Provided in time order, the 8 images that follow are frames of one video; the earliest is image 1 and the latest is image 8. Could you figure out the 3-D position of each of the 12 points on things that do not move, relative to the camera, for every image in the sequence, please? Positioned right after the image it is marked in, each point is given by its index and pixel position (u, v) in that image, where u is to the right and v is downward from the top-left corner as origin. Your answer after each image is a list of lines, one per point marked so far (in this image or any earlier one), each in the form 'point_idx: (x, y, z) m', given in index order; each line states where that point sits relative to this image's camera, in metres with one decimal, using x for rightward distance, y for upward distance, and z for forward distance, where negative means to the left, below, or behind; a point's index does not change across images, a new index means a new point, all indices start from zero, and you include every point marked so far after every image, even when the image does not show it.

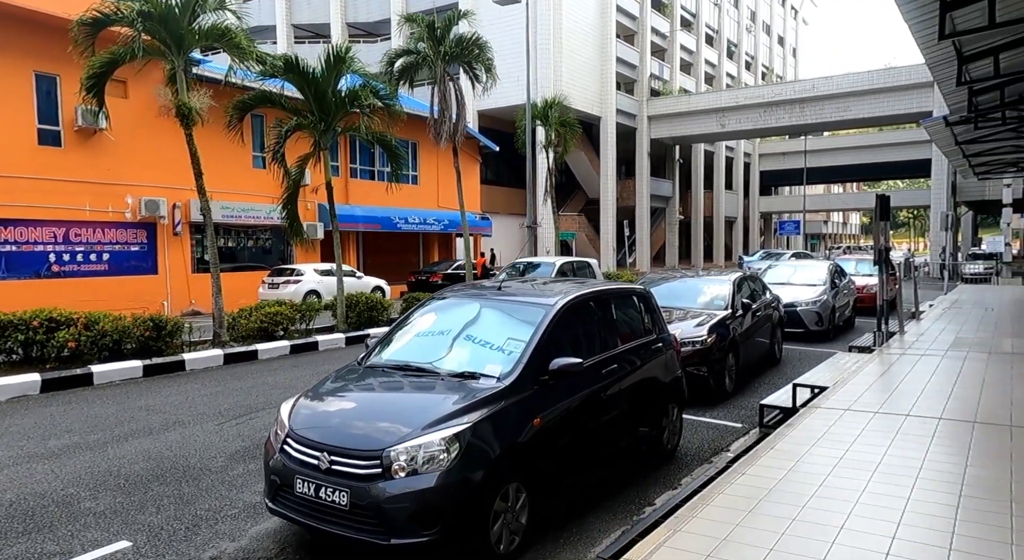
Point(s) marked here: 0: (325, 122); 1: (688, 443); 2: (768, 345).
0: (-3.3, +2.8, +12.8) m
1: (+1.6, -1.5, +6.8) m
2: (+3.9, -1.0, +11.1) m
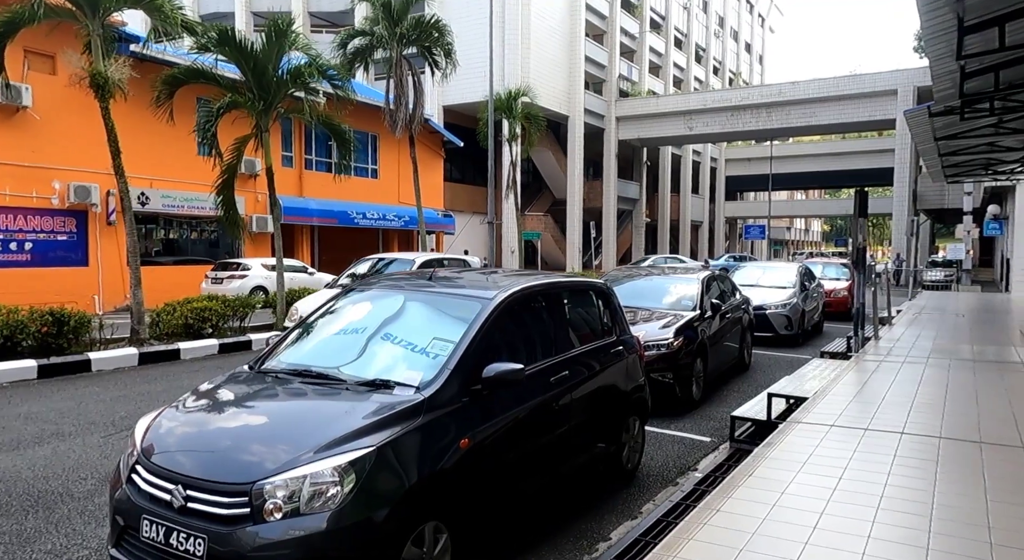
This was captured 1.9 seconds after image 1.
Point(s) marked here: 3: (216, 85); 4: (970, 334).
0: (-4.0, +2.9, +11.7) m
1: (+1.1, -1.5, +6.0) m
2: (+3.2, -1.0, +10.4) m
3: (-4.6, +3.0, +11.4) m
4: (+7.6, -0.9, +12.0) m
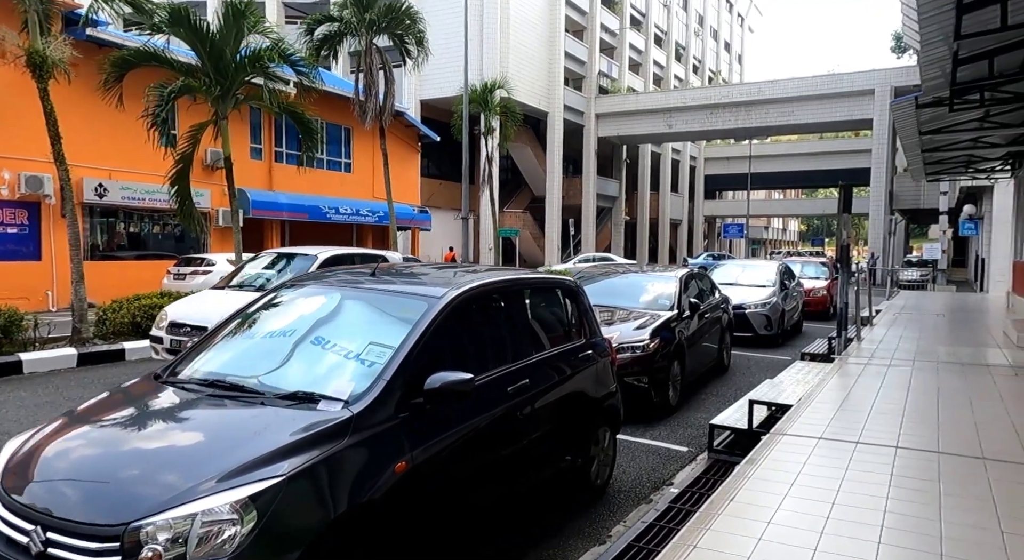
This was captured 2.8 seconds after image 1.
0: (-4.4, +3.0, +11.1) m
1: (+0.8, -1.5, +5.5) m
2: (+2.8, -1.0, +10.0) m
3: (-5.0, +3.1, +10.7) m
4: (+7.1, -0.9, +11.7) m
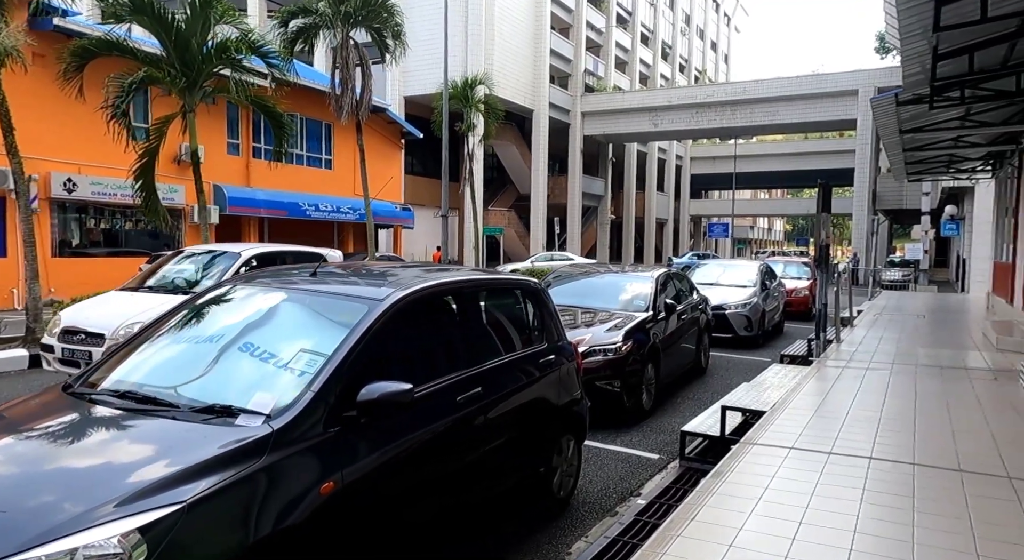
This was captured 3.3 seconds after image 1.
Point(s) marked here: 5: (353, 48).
0: (-4.8, +3.0, +10.8) m
1: (+0.6, -1.5, +5.3) m
2: (+2.4, -1.0, +9.8) m
3: (-5.4, +3.1, +10.4) m
4: (+6.7, -0.9, +11.6) m
5: (-3.3, +4.9, +15.3) m
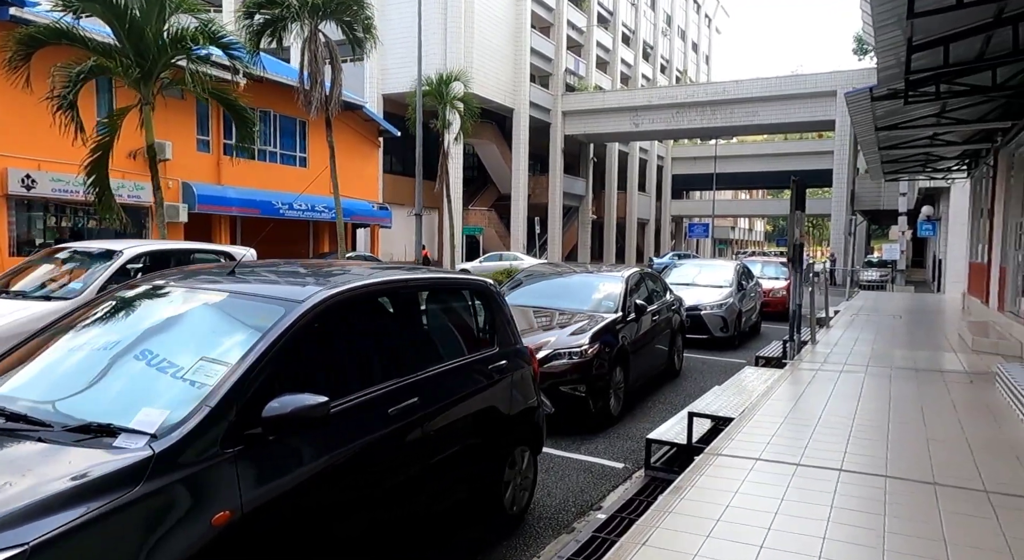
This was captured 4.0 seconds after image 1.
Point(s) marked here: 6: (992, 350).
0: (-5.2, +3.0, +10.3) m
1: (+0.2, -1.5, +5.0) m
2: (+2.0, -1.0, +9.6) m
3: (-5.8, +3.1, +9.9) m
4: (+6.2, -0.9, +11.5) m
5: (-3.9, +4.9, +14.9) m
6: (+6.2, -0.9, +9.4) m
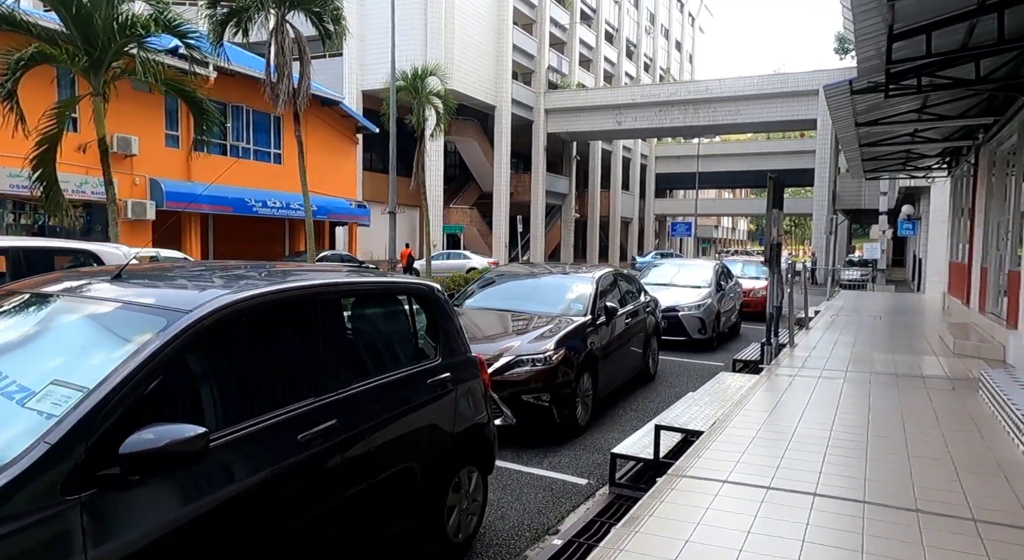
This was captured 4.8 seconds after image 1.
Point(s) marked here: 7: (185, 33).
0: (-5.6, +3.0, +9.8) m
1: (-0.1, -1.5, +4.6) m
2: (+1.6, -1.0, +9.2) m
3: (-6.2, +3.1, +9.4) m
4: (+5.8, -0.9, +11.2) m
5: (-4.4, +4.9, +14.4) m
6: (+5.8, -0.9, +9.2) m
7: (-4.8, +3.6, +10.7) m
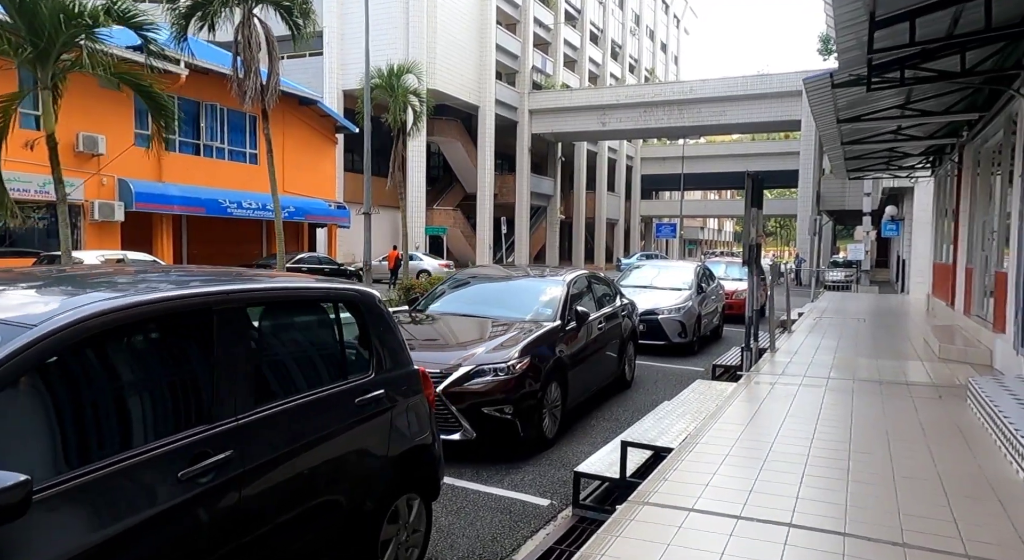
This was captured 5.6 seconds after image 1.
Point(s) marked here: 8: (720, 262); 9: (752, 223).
0: (-6.0, +2.9, +9.3) m
1: (-0.4, -1.5, +4.2) m
2: (+1.2, -1.0, +8.8) m
3: (-6.6, +3.1, +8.9) m
4: (+5.4, -0.9, +10.9) m
5: (-4.9, +4.8, +13.9) m
6: (+5.4, -0.9, +8.9) m
7: (-5.2, +3.6, +10.2) m
8: (+5.2, +0.5, +18.4) m
9: (+2.8, +0.6, +8.6) m
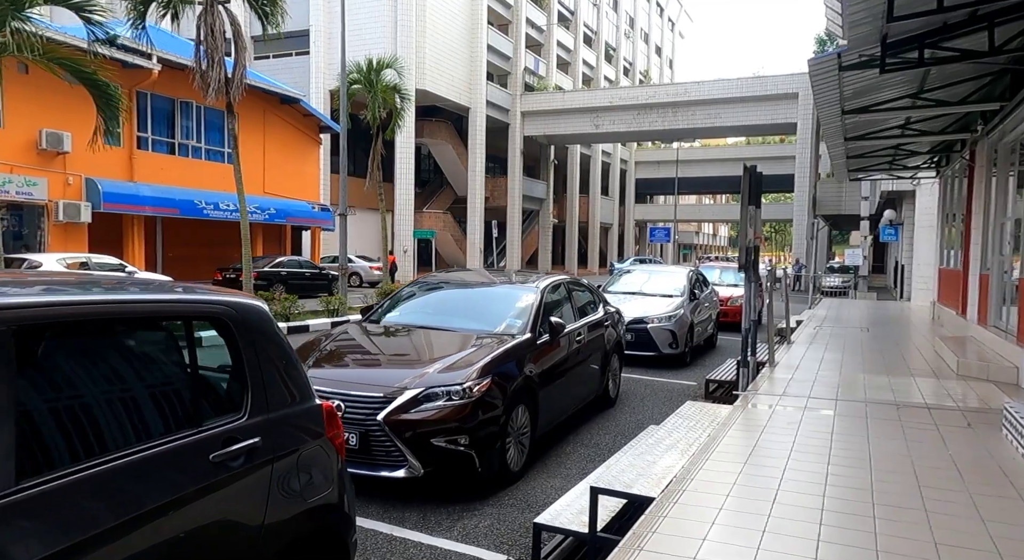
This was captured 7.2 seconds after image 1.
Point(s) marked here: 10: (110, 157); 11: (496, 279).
0: (-6.4, +2.9, +8.4) m
1: (-0.6, -1.6, +3.3) m
2: (+0.9, -1.1, +7.9) m
3: (-6.9, +3.0, +8.0) m
4: (+5.0, -1.0, +10.0) m
5: (-5.2, +4.7, +13.0) m
6: (+5.1, -1.0, +8.0) m
7: (-5.5, +3.5, +9.3) m
8: (+4.8, +0.3, +17.5) m
9: (+2.5, +0.6, +7.7) m
10: (-11.1, +3.4, +19.9) m
11: (-0.2, 0.0, +8.0) m
